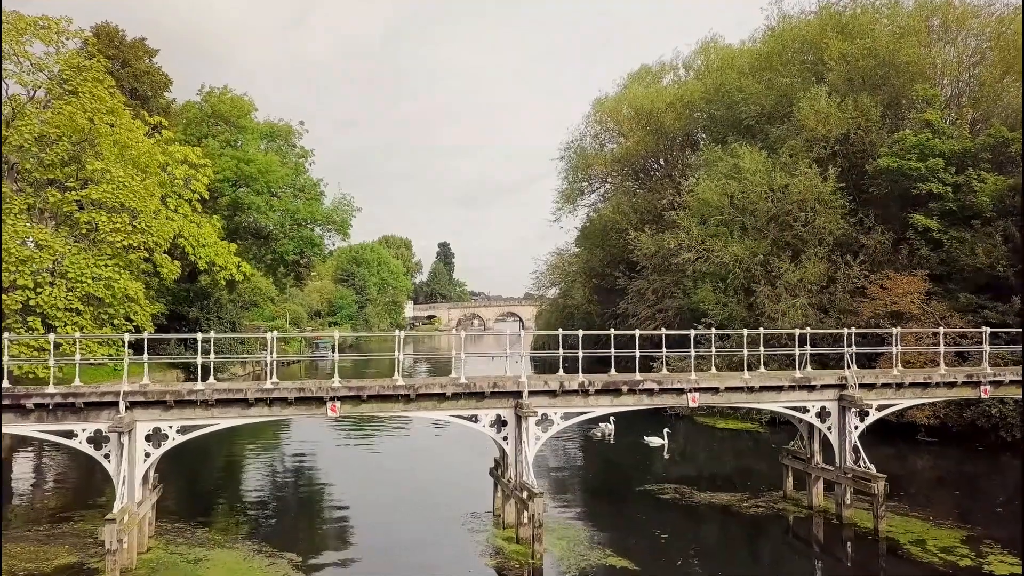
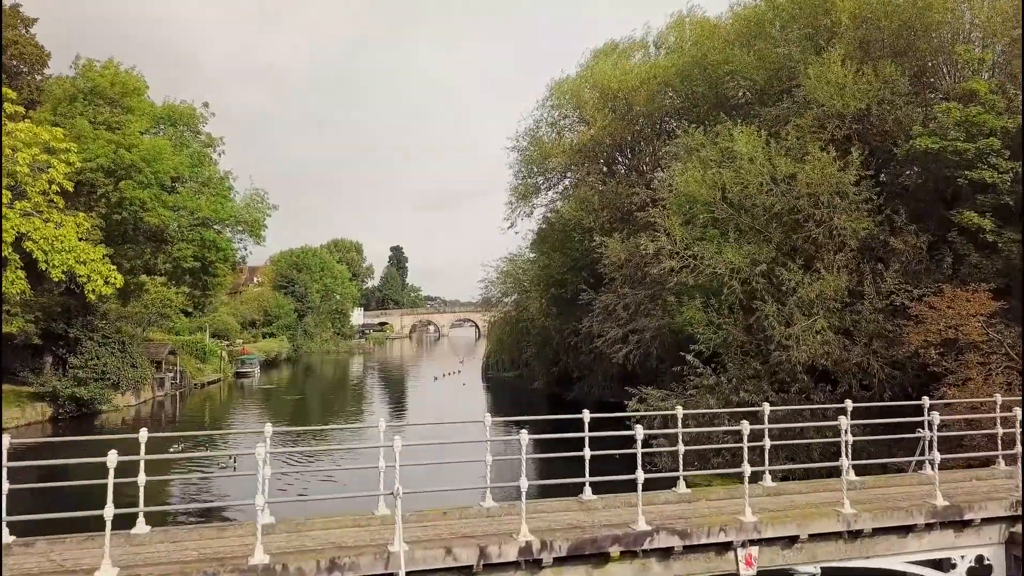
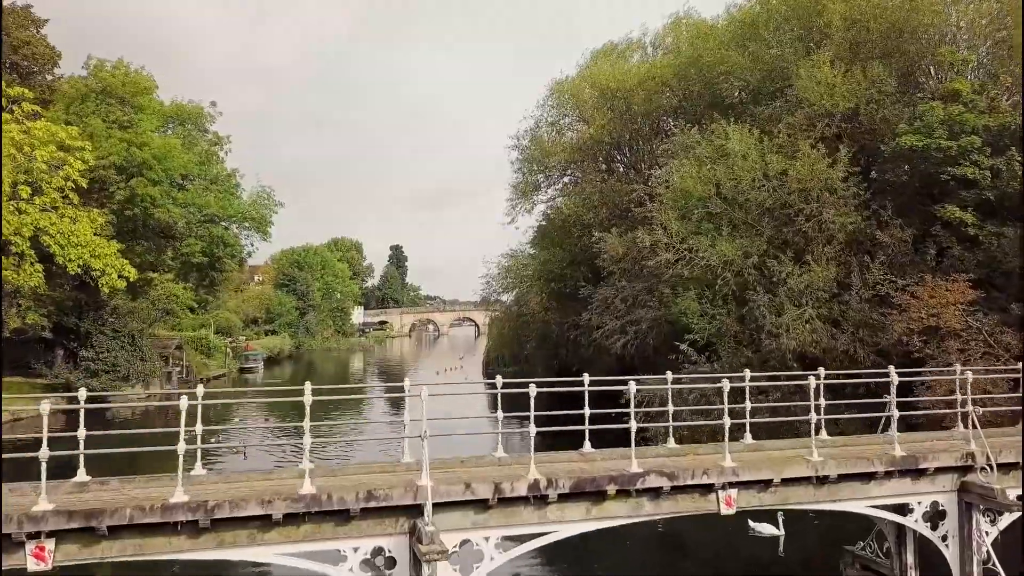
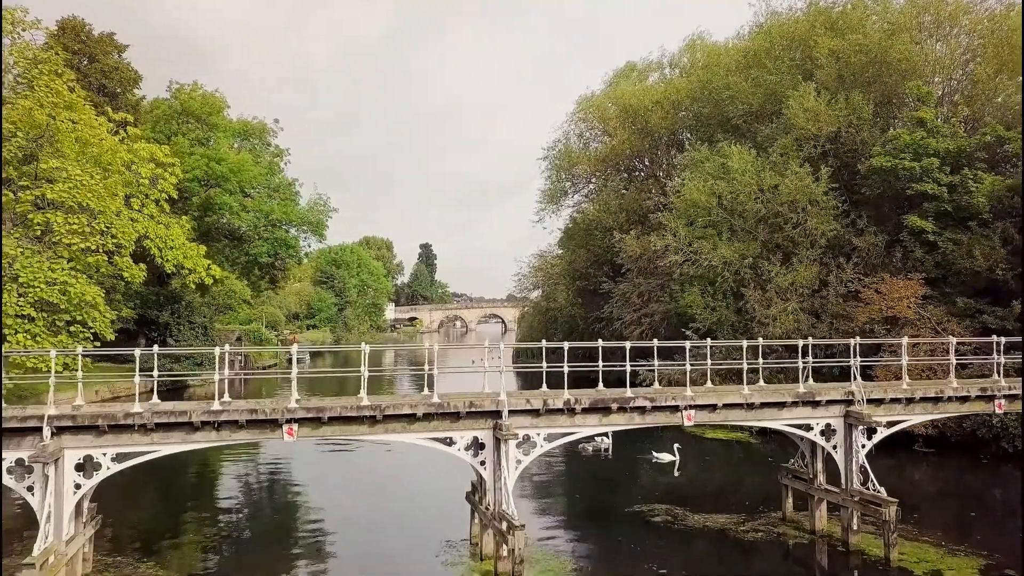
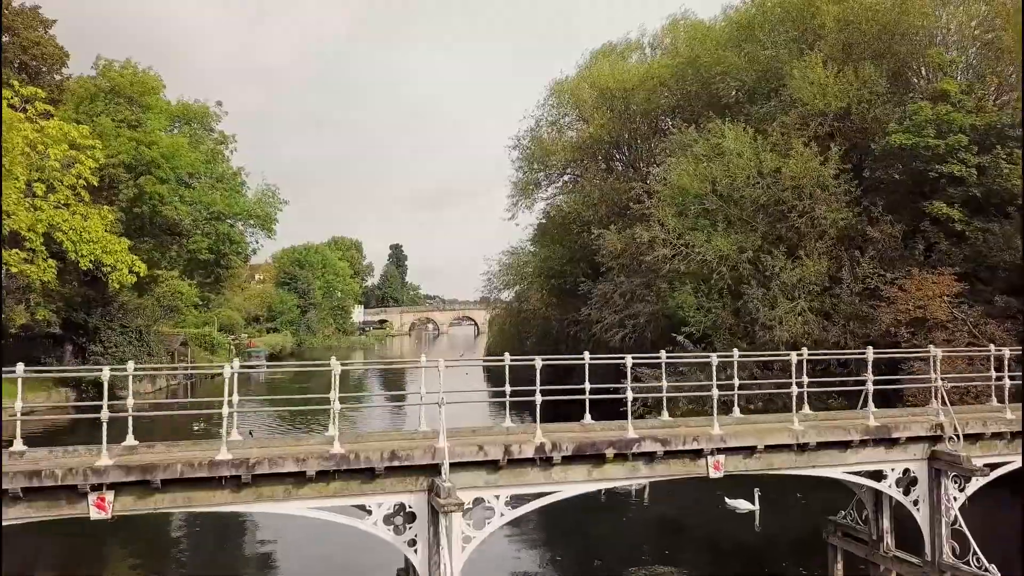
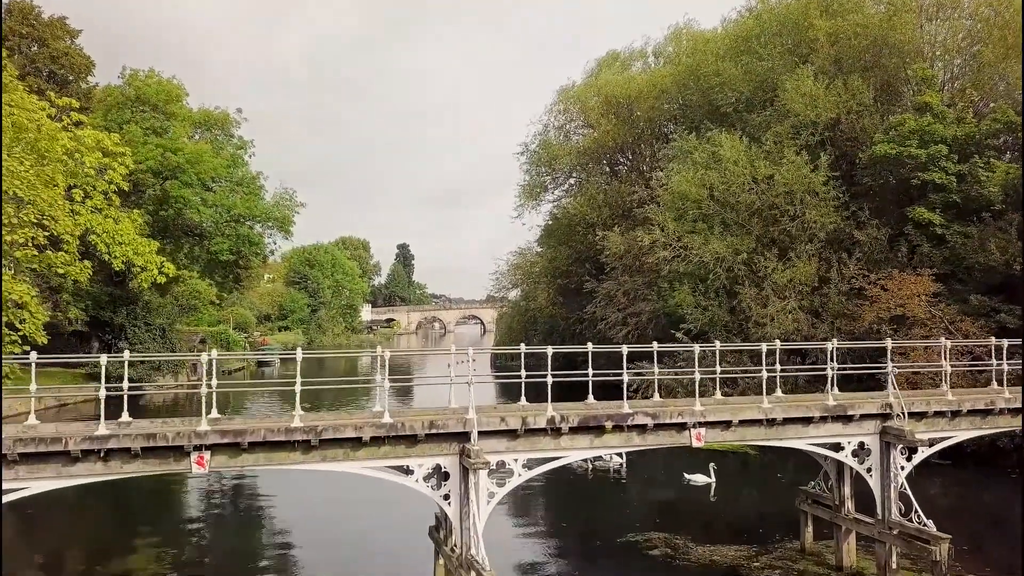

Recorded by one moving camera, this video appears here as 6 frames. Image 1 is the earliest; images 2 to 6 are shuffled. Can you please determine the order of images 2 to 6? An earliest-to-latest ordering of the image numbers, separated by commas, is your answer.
4, 6, 5, 3, 2
